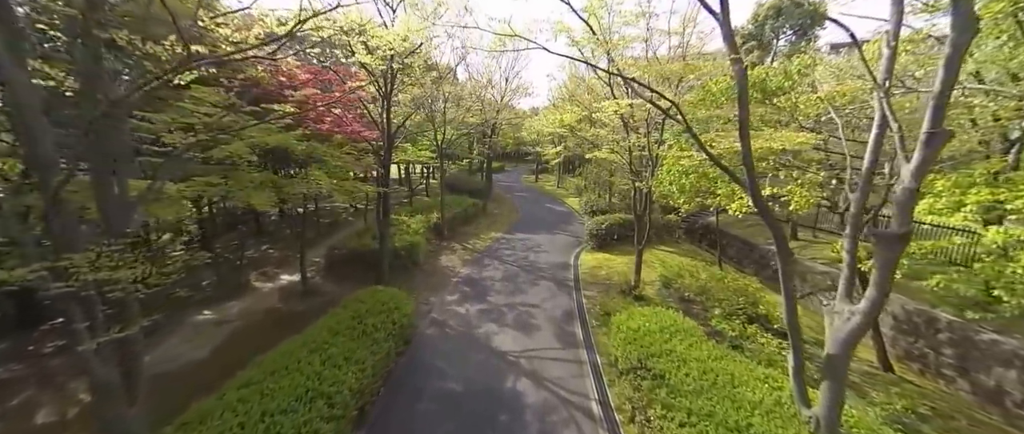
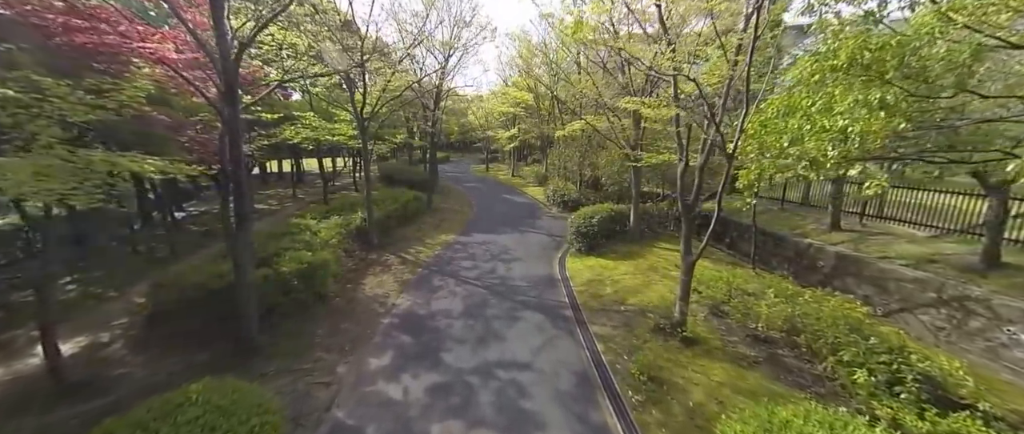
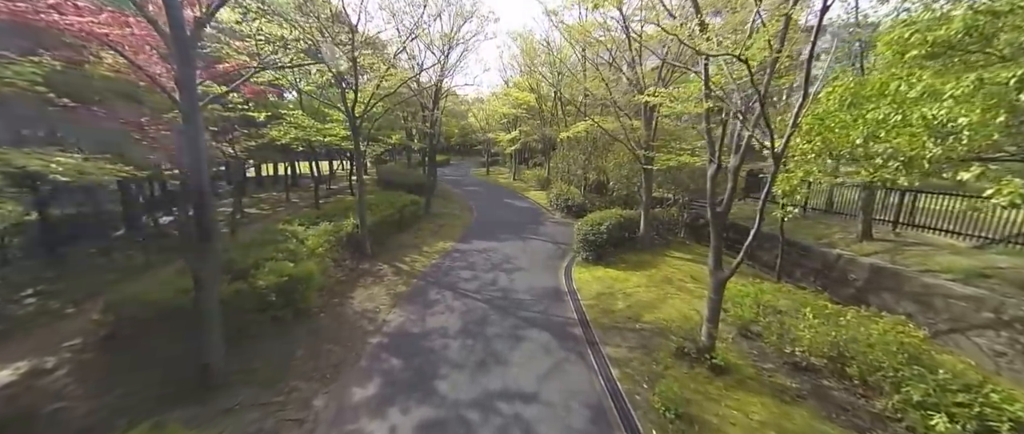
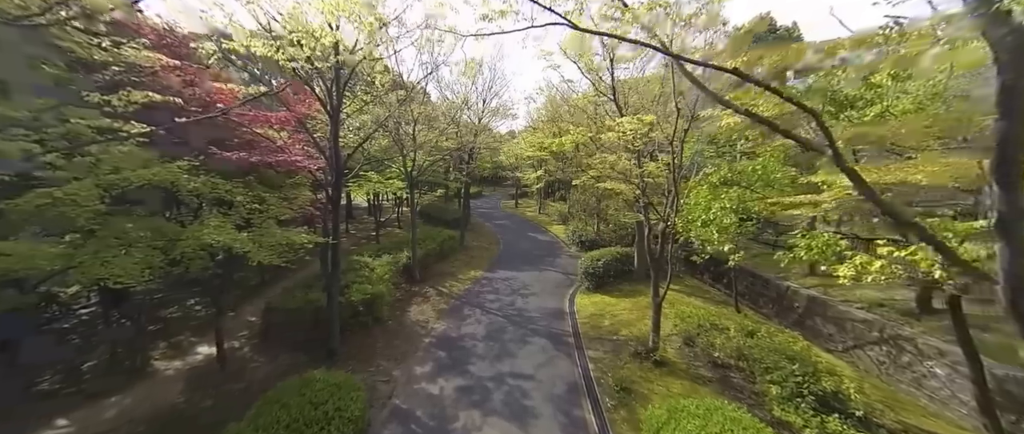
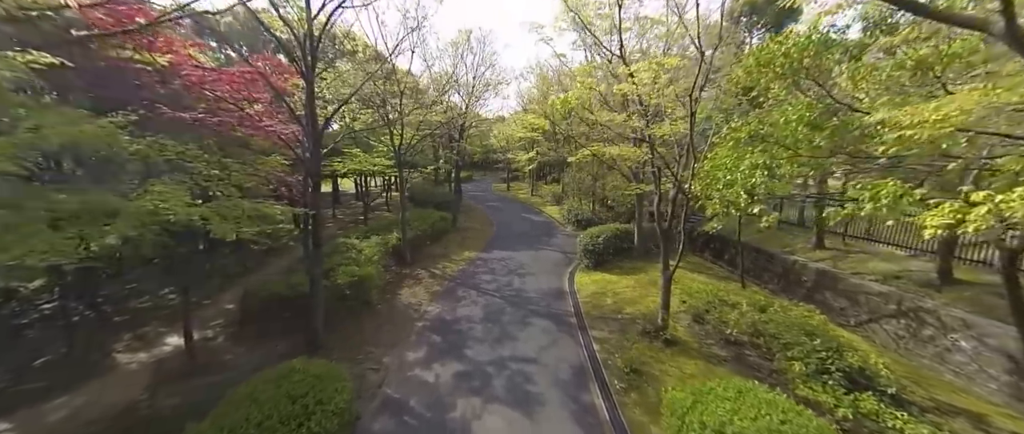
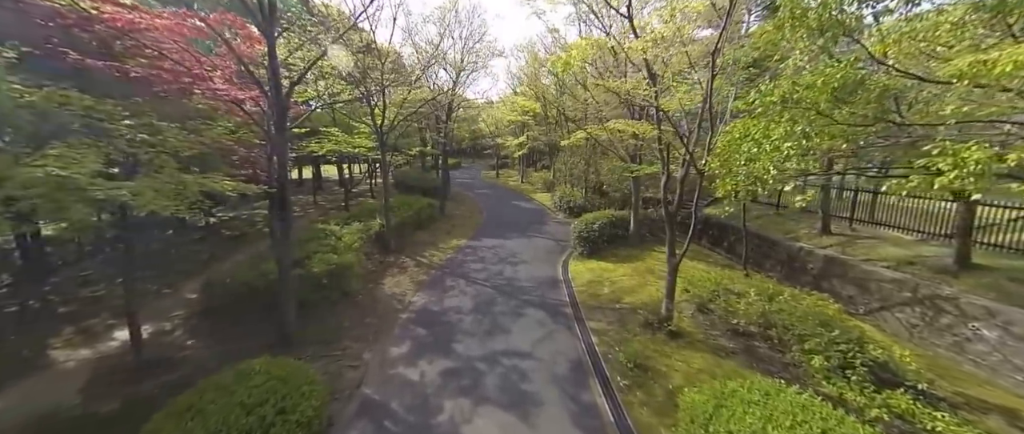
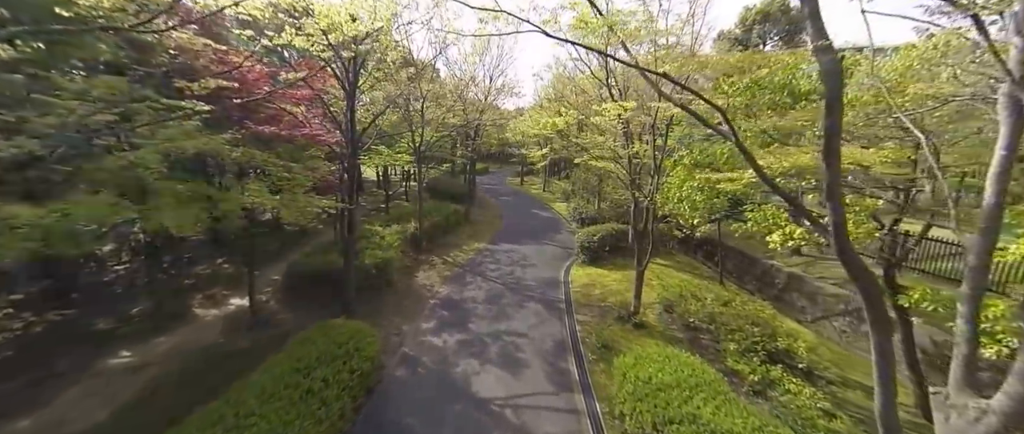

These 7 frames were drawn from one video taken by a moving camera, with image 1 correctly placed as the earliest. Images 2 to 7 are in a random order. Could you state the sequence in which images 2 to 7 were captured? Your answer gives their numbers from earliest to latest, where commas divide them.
7, 4, 5, 6, 2, 3
